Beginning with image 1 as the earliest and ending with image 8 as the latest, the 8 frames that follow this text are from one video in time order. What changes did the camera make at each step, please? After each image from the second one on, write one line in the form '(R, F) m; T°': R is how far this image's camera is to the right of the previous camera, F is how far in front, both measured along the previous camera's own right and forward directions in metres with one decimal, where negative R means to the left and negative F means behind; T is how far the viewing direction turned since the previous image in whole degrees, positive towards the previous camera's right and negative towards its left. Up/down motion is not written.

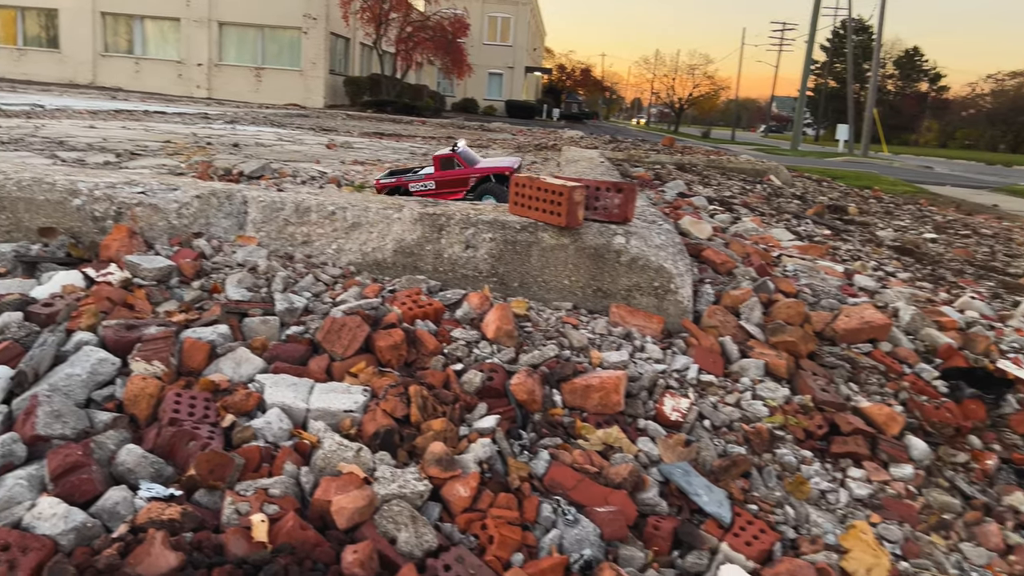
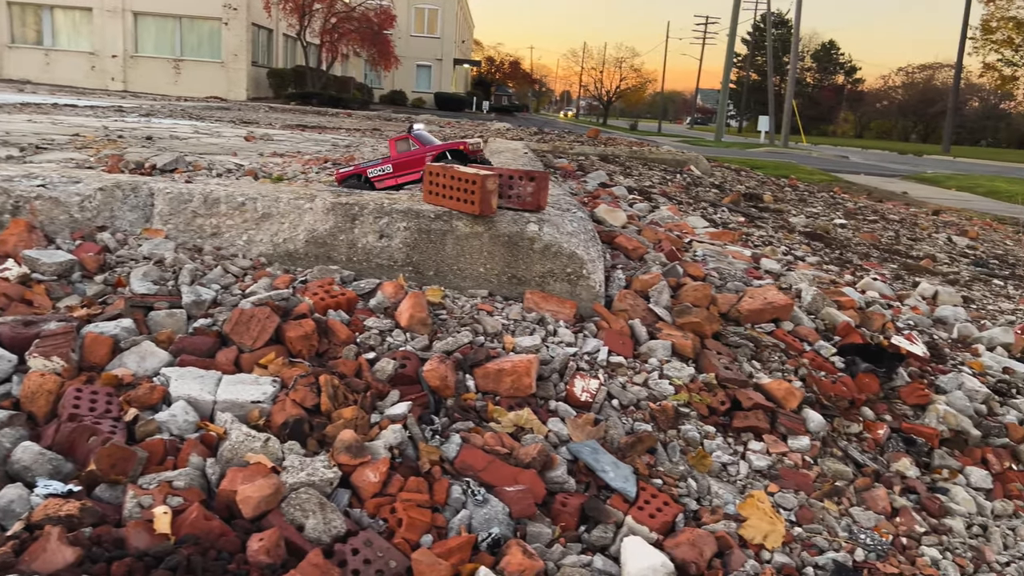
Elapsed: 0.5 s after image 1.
(+0.1, 0.0) m; +5°
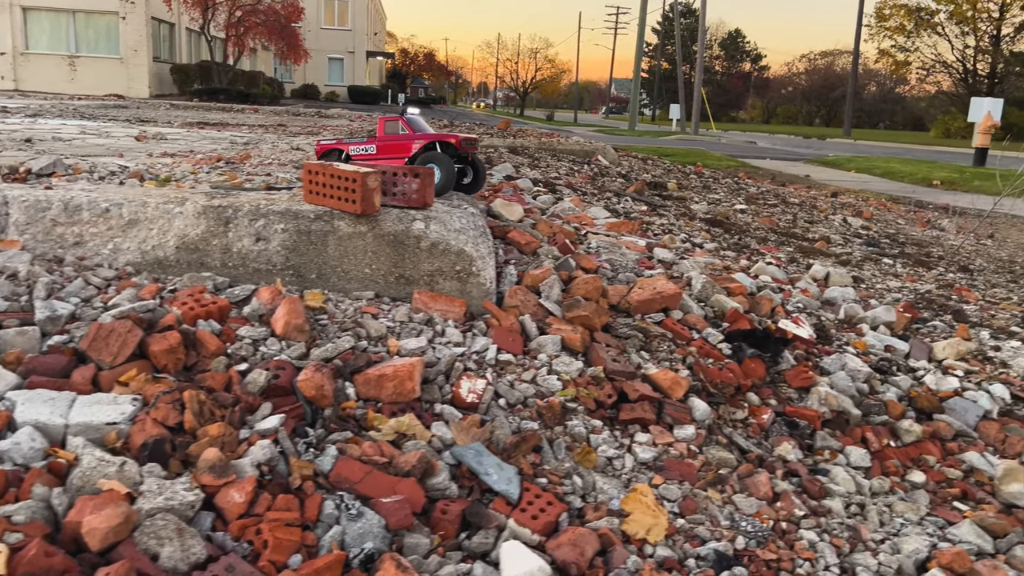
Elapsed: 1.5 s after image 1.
(+0.2, +0.1) m; +5°
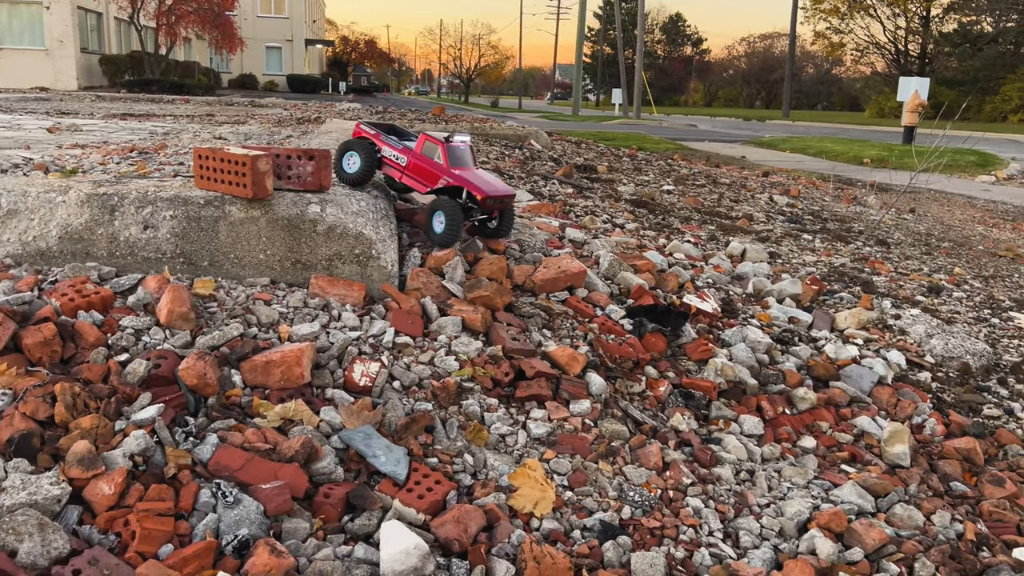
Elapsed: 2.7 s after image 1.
(+0.3, 0.0) m; +3°
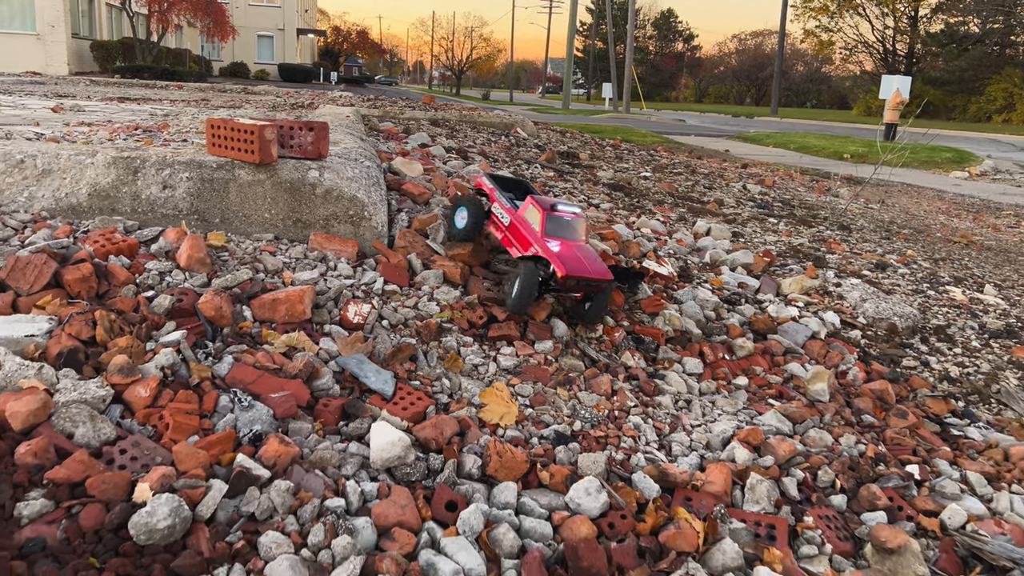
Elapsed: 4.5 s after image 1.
(+0.1, -0.5) m; +1°
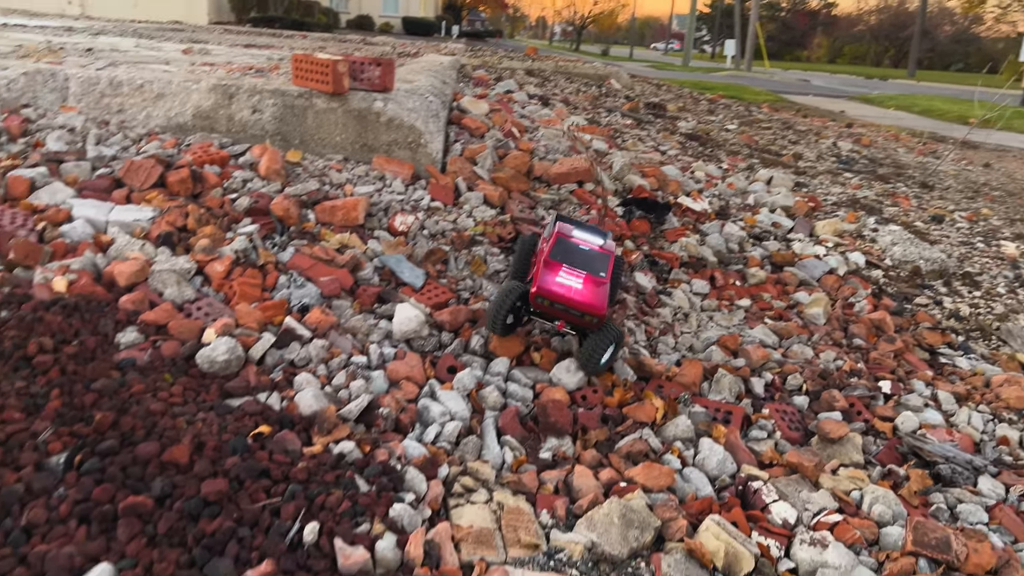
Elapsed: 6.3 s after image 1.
(+0.5, -0.6) m; -8°
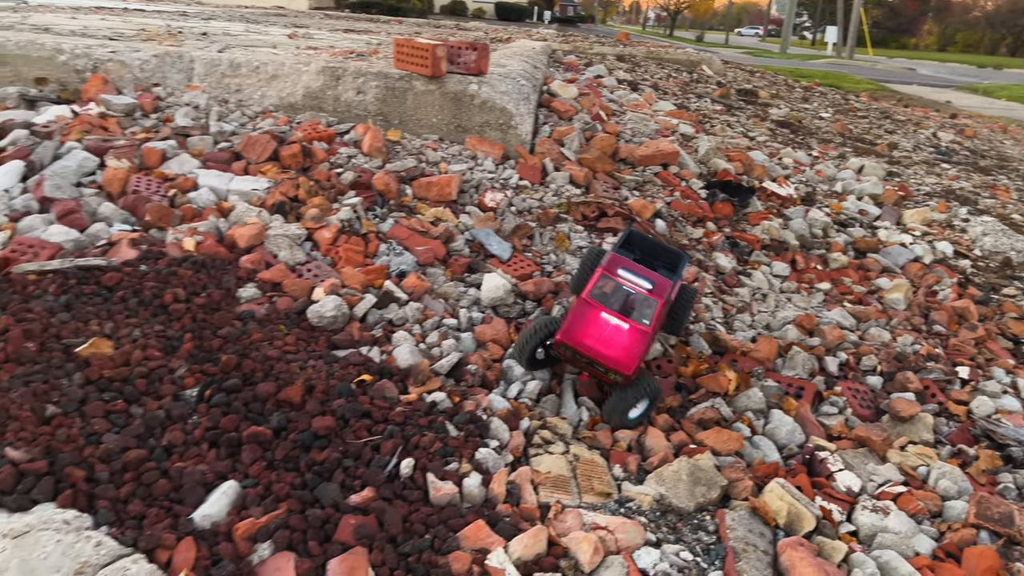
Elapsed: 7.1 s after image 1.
(0.0, -0.2) m; -6°
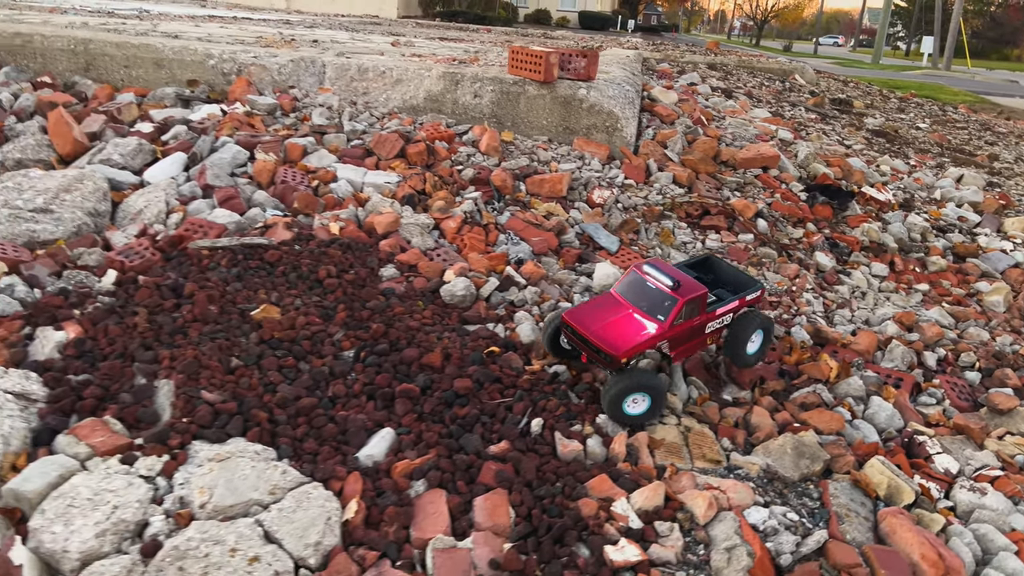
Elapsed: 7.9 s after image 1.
(-0.2, -0.3) m; -5°
